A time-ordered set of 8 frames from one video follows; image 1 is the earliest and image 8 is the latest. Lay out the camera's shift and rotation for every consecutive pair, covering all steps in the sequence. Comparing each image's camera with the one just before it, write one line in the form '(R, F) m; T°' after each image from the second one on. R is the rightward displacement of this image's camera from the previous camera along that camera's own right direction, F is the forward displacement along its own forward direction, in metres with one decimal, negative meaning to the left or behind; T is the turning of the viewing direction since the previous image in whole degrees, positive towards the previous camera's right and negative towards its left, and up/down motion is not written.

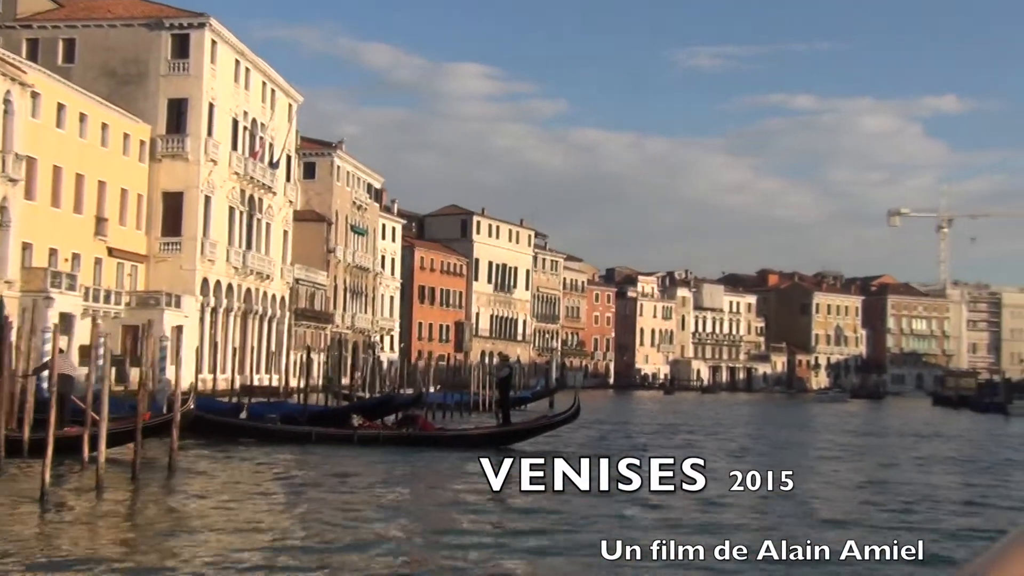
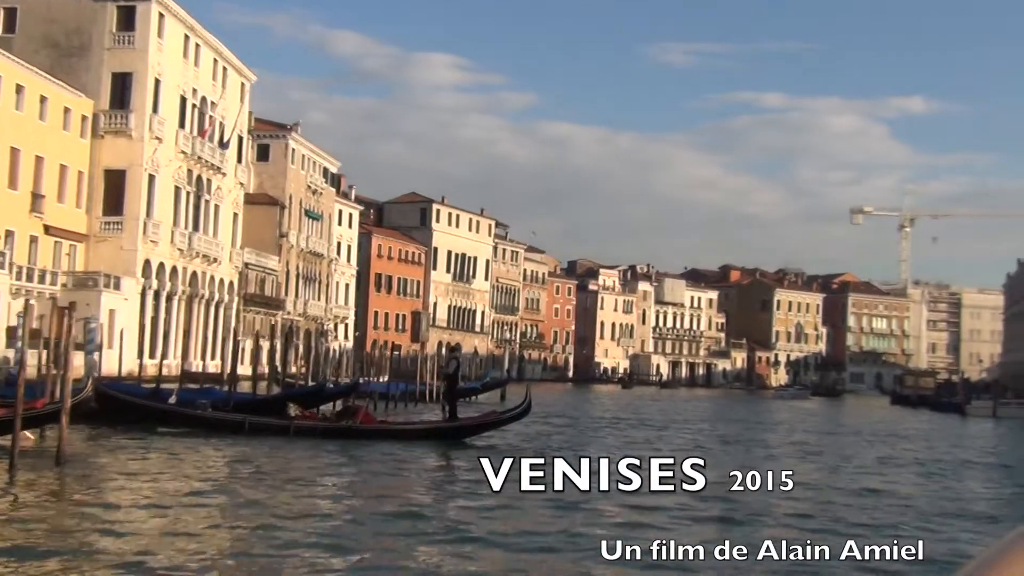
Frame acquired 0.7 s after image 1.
(+0.3, +1.2) m; +2°
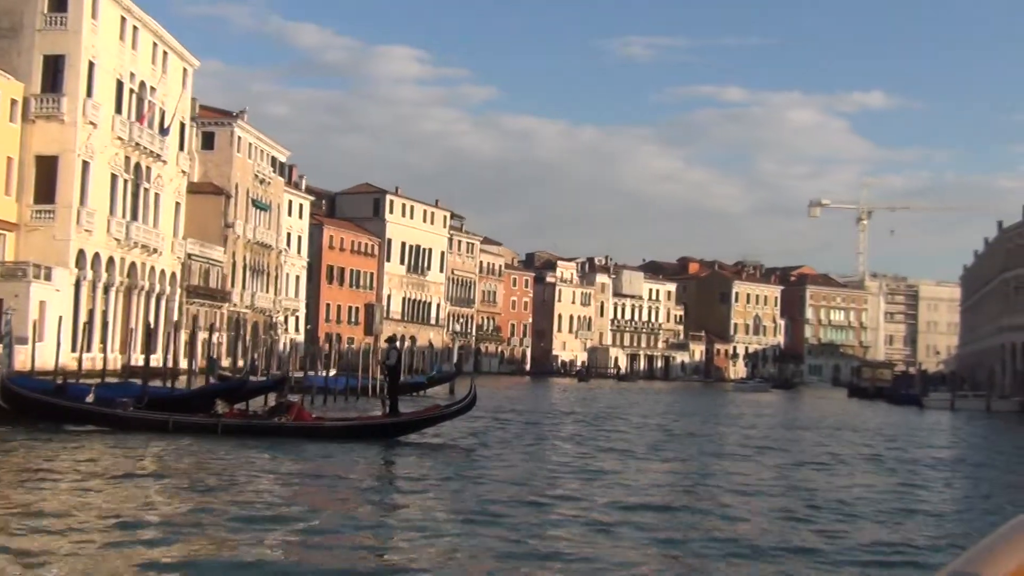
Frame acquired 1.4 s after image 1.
(+0.4, +1.2) m; +2°
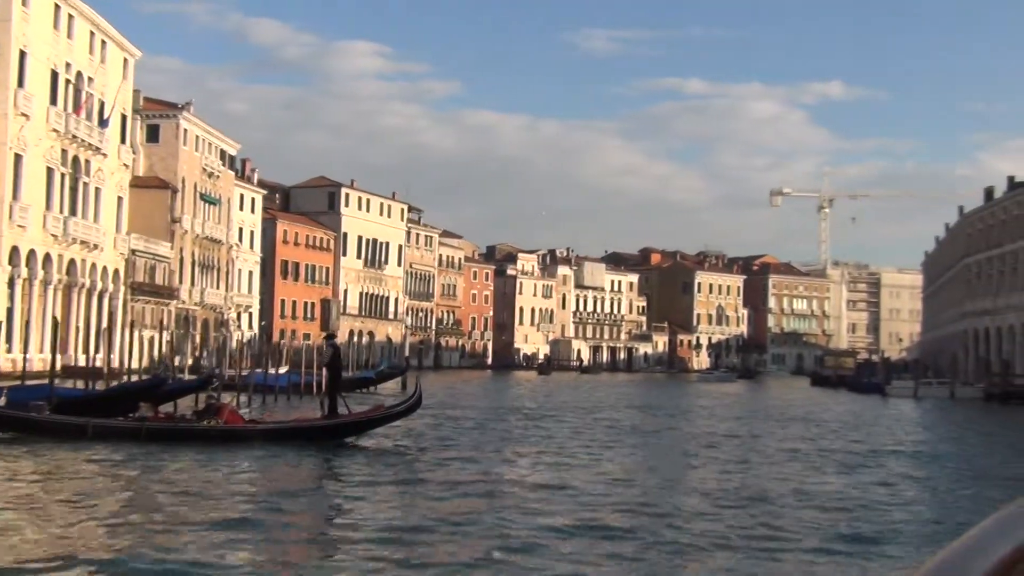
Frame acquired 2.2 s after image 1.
(+0.4, +1.2) m; +2°
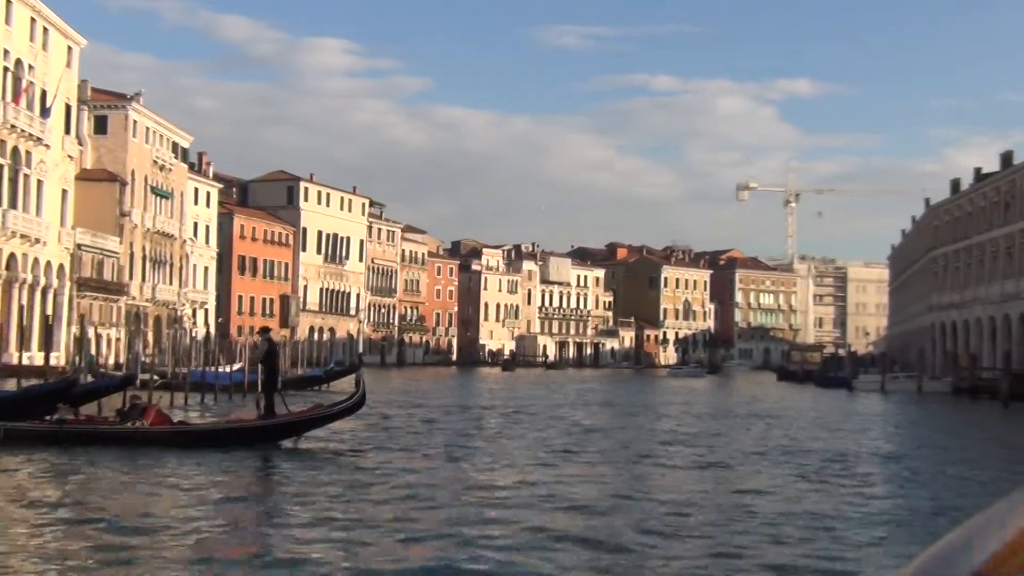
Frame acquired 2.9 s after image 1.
(+0.4, +1.2) m; +1°
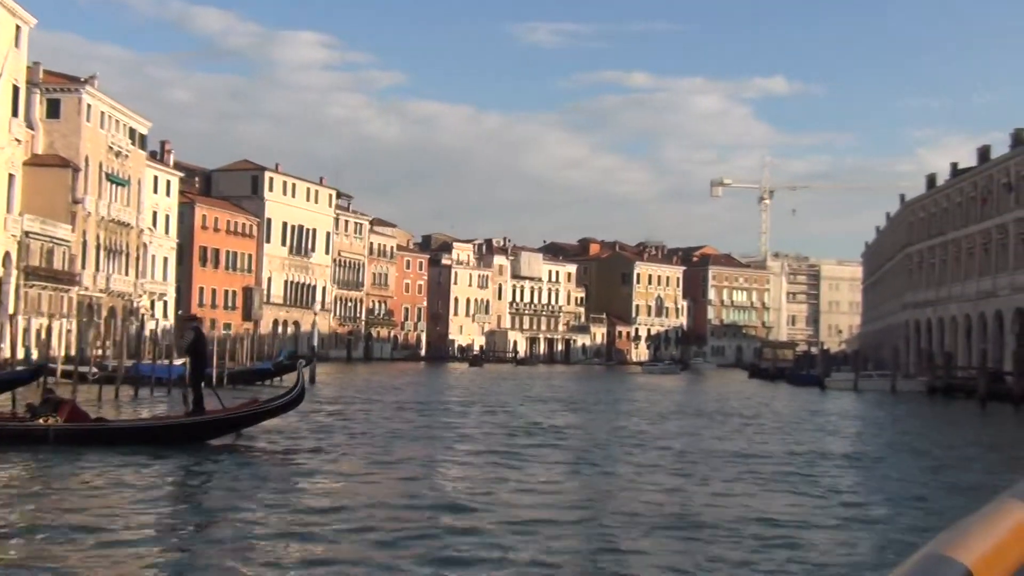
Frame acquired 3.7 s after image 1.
(+0.4, +1.4) m; +1°
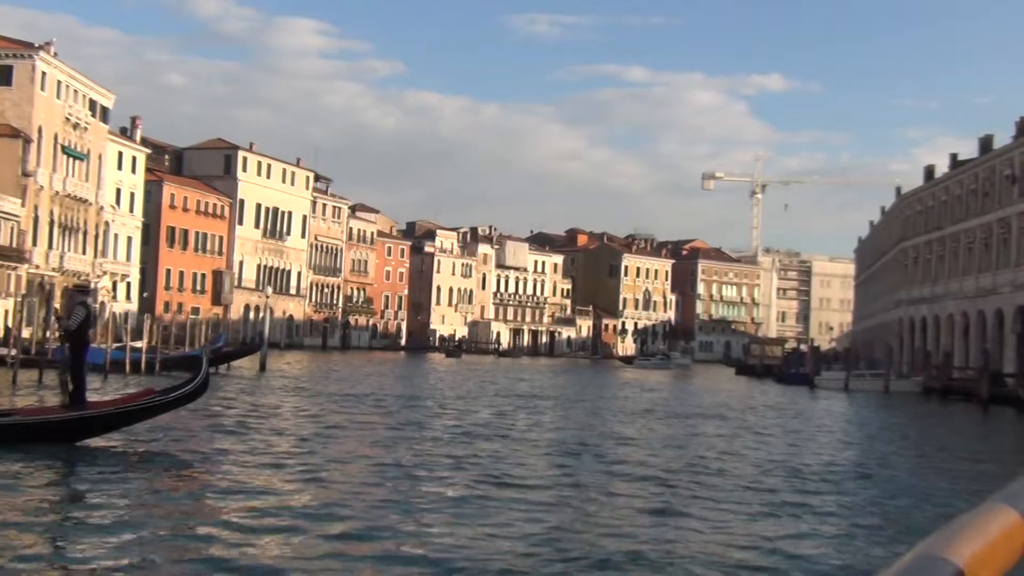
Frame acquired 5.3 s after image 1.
(+0.6, +2.6) m; 0°
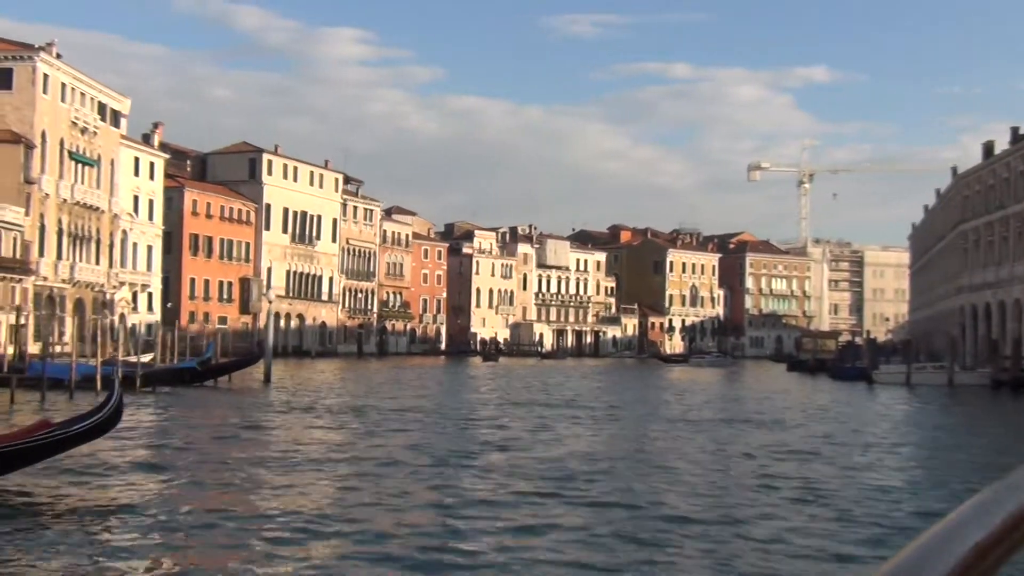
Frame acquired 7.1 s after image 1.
(+0.6, +2.9) m; -2°
